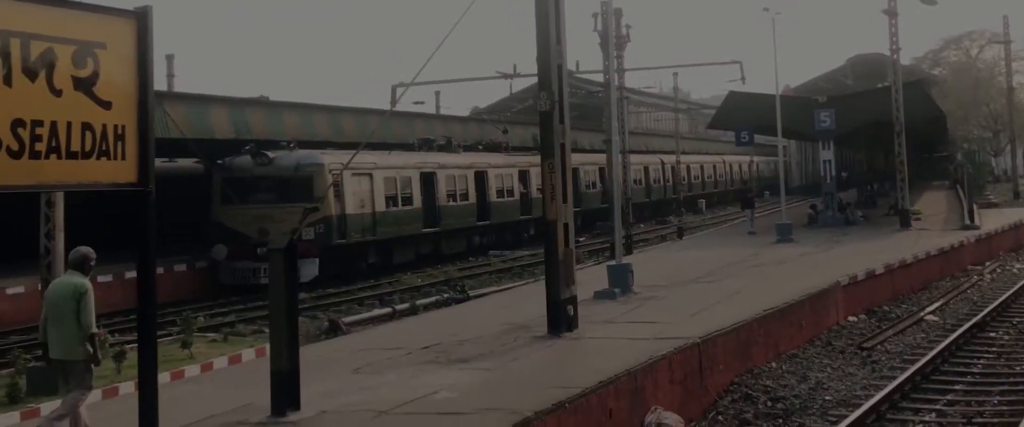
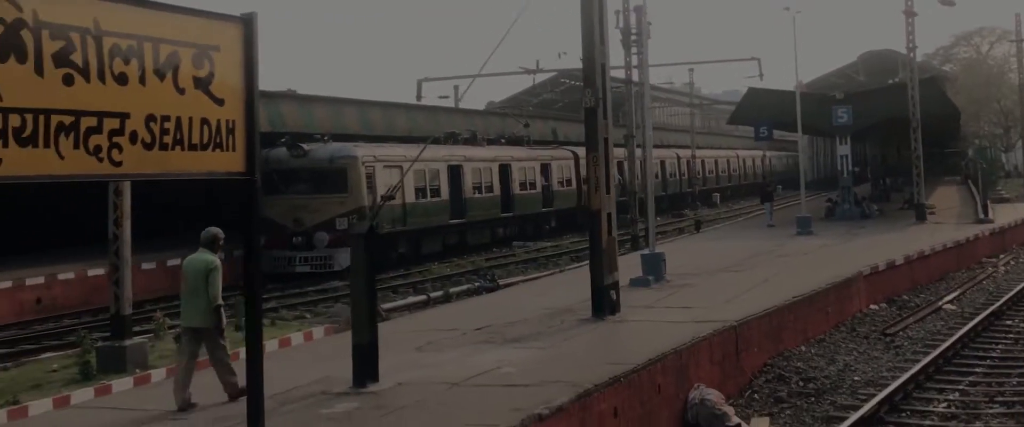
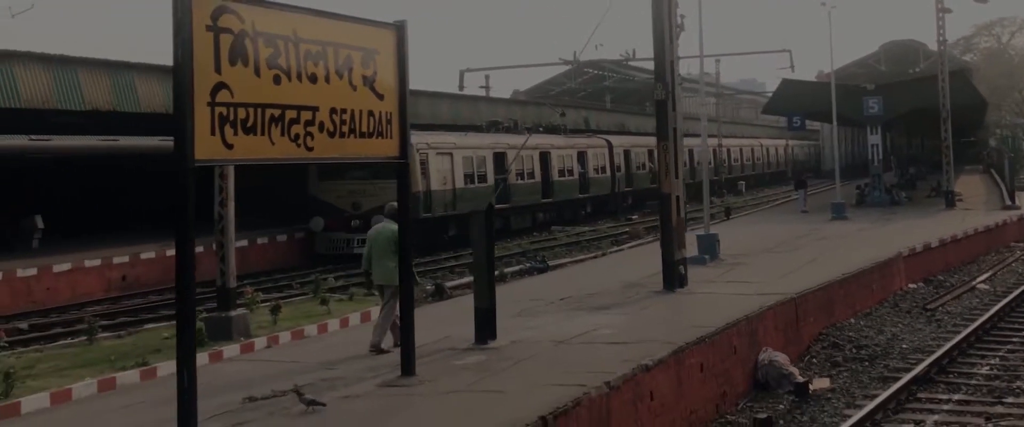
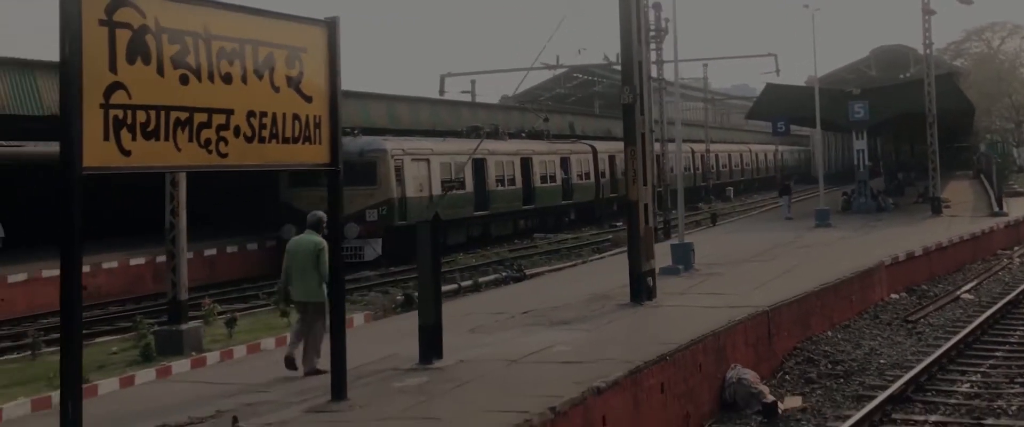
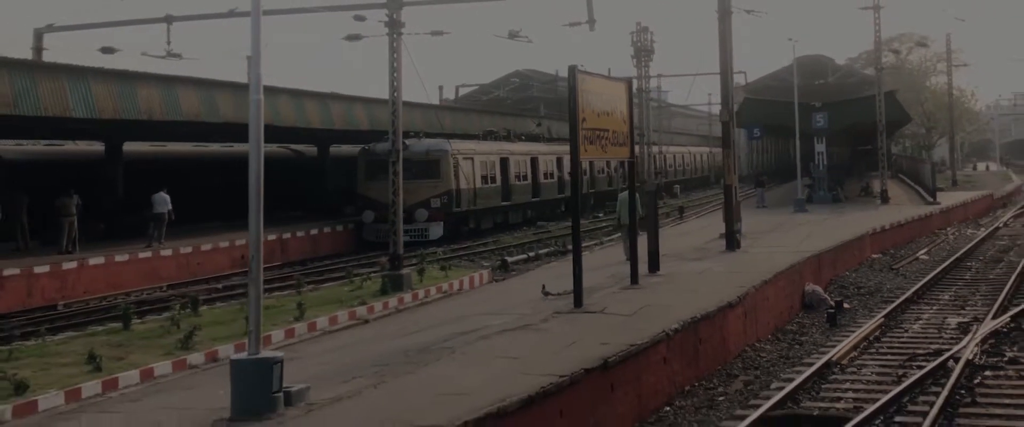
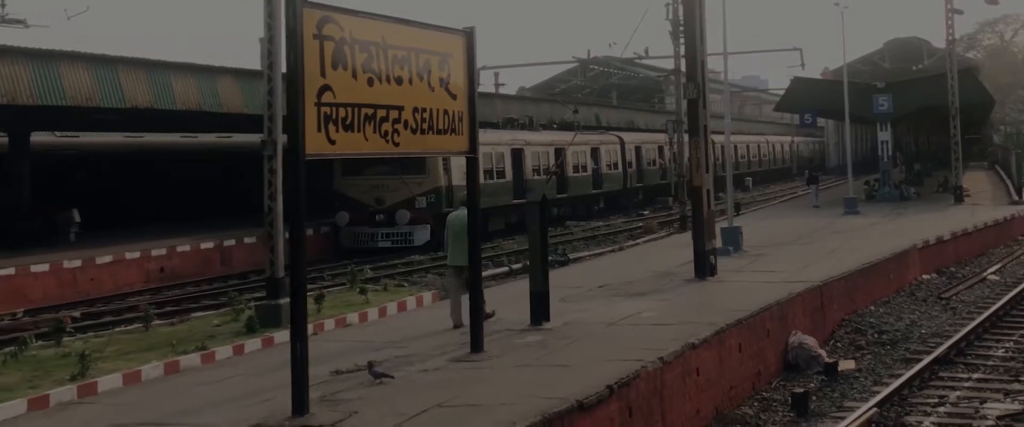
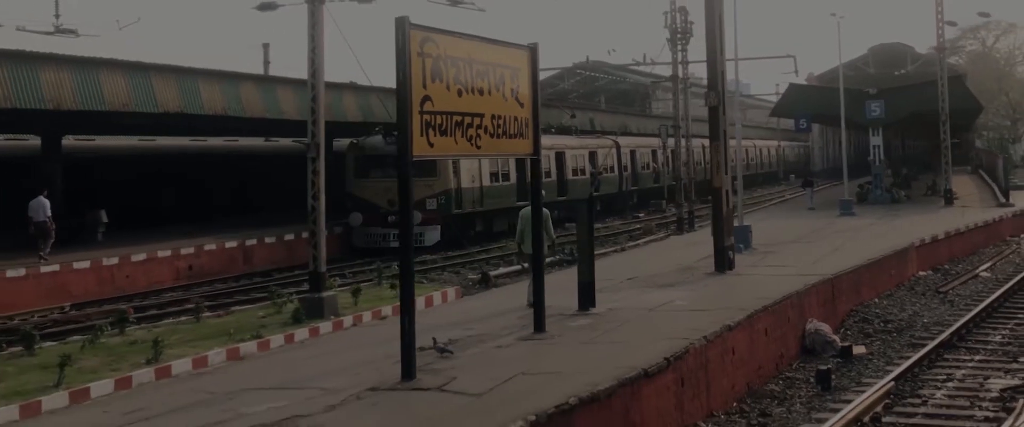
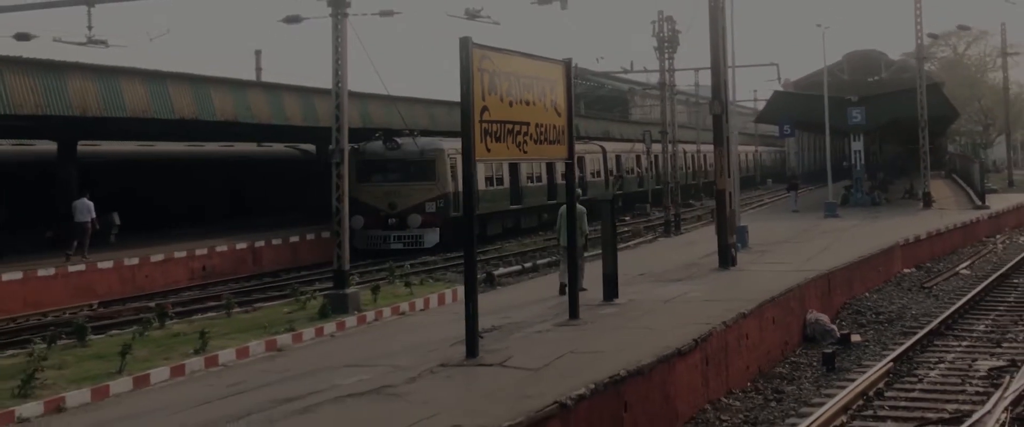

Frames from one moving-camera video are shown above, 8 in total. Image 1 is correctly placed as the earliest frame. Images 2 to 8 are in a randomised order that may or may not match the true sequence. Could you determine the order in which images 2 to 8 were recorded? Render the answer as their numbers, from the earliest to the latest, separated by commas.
2, 4, 3, 6, 7, 8, 5
